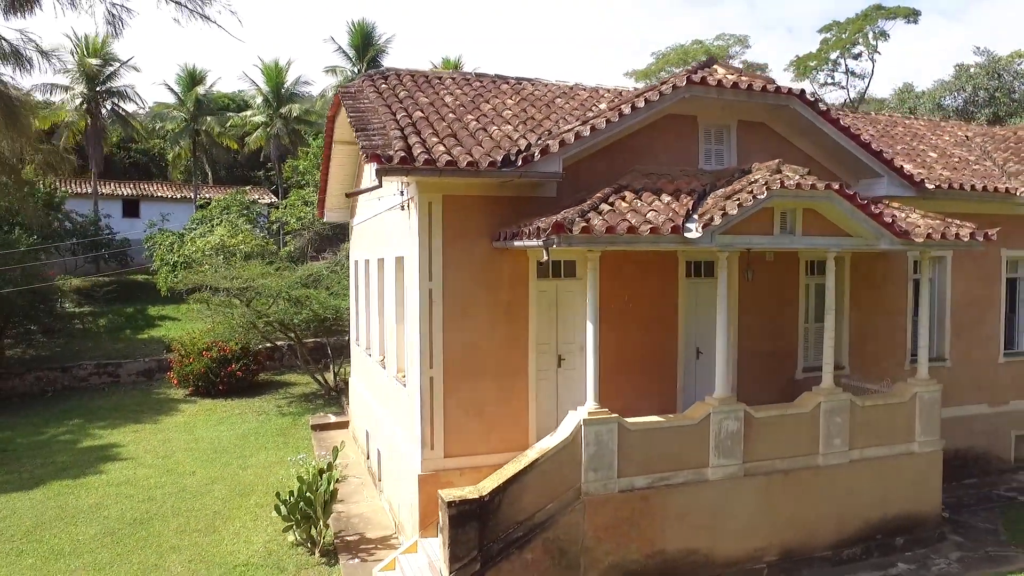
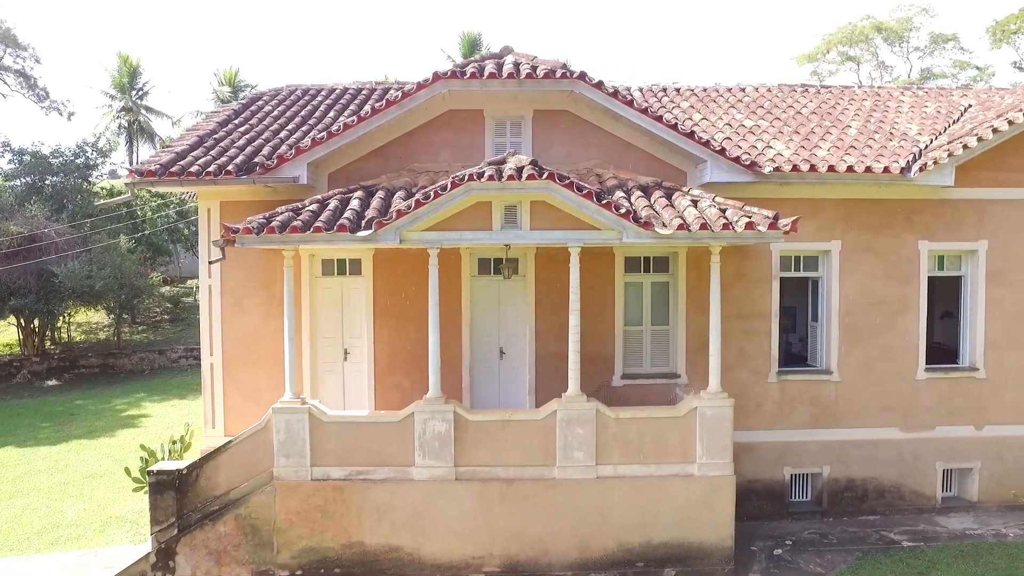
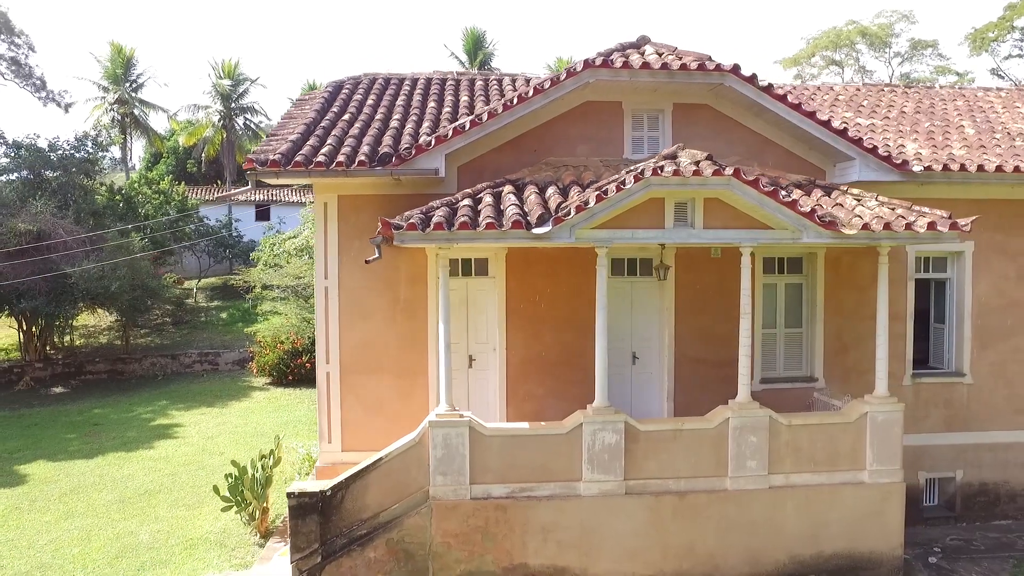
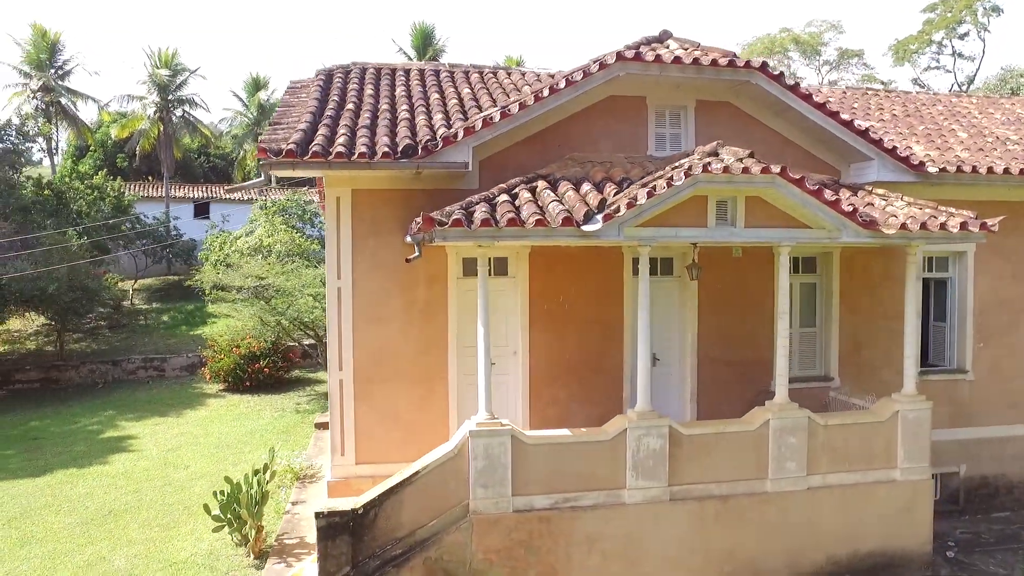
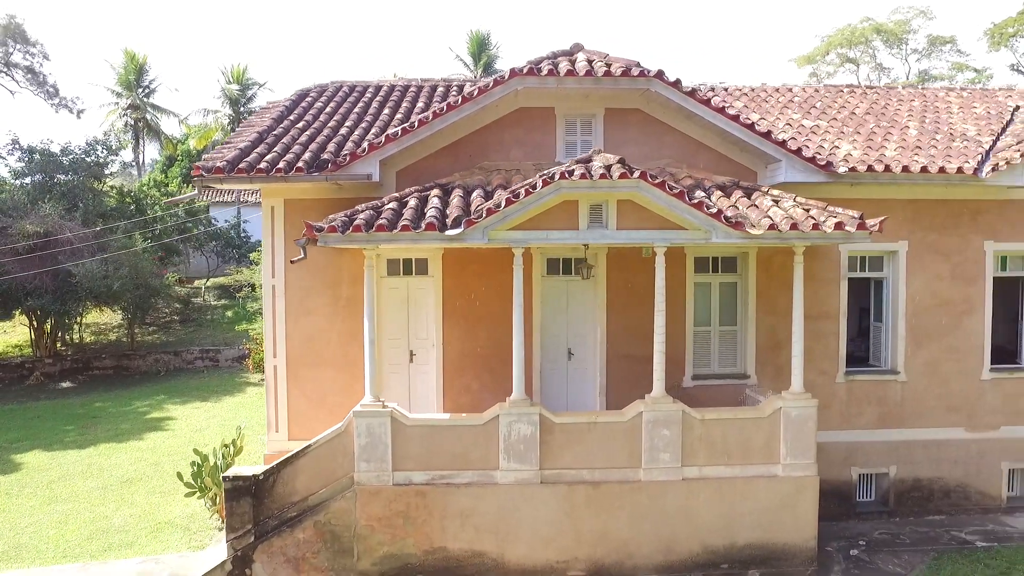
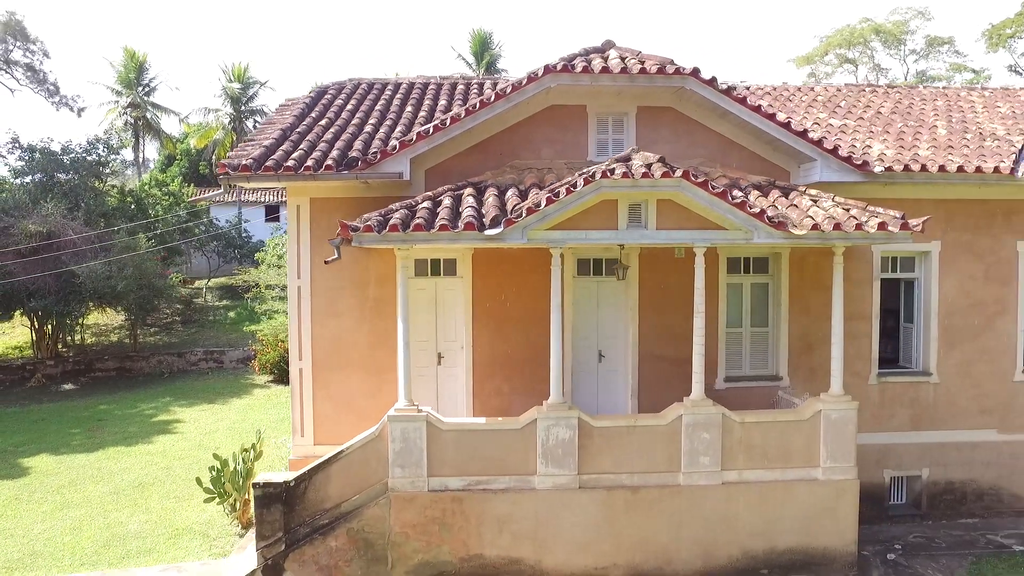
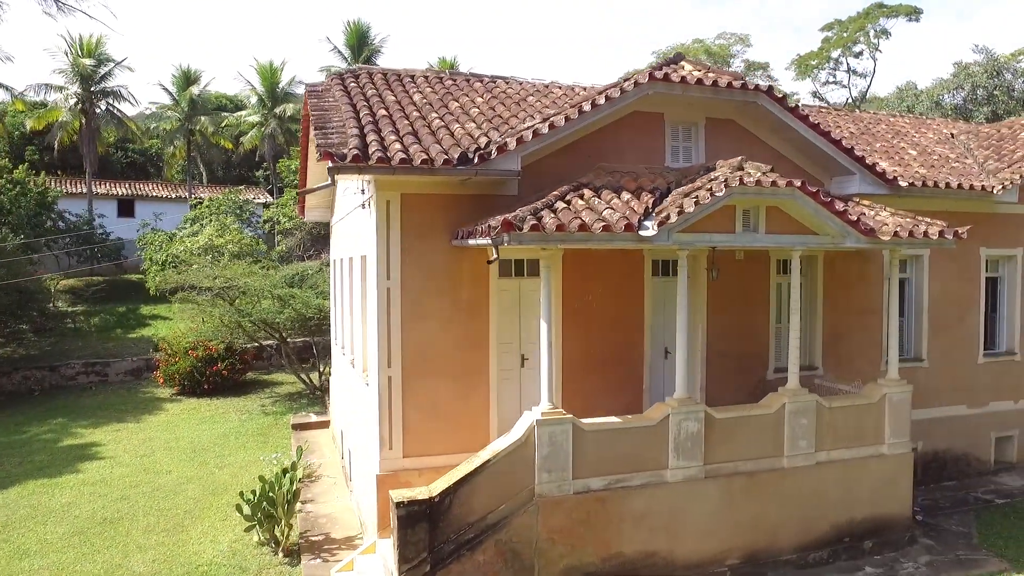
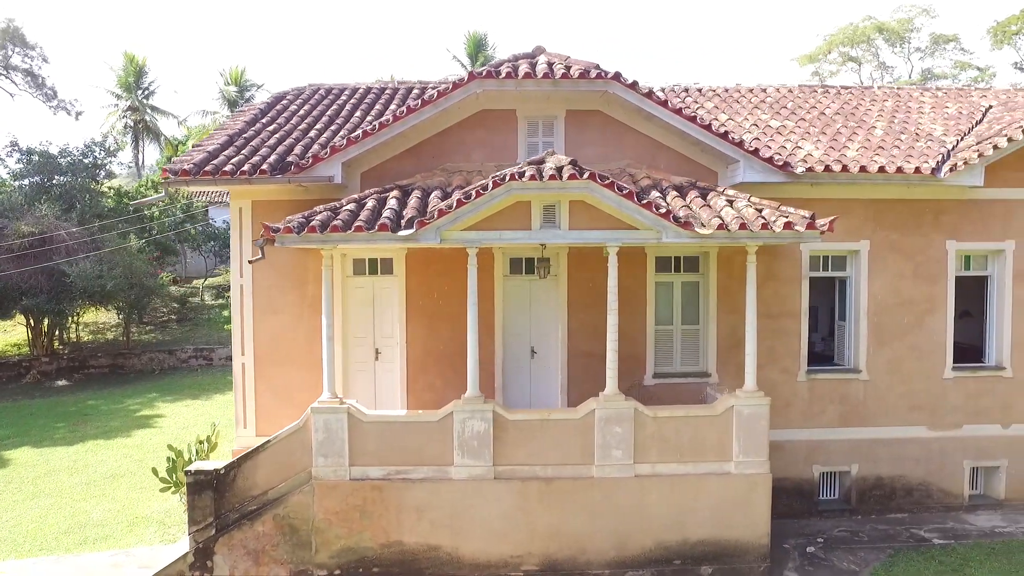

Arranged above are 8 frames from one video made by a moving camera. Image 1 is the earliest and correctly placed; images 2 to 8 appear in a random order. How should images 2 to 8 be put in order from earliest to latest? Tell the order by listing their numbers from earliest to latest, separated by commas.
7, 4, 3, 6, 5, 8, 2
